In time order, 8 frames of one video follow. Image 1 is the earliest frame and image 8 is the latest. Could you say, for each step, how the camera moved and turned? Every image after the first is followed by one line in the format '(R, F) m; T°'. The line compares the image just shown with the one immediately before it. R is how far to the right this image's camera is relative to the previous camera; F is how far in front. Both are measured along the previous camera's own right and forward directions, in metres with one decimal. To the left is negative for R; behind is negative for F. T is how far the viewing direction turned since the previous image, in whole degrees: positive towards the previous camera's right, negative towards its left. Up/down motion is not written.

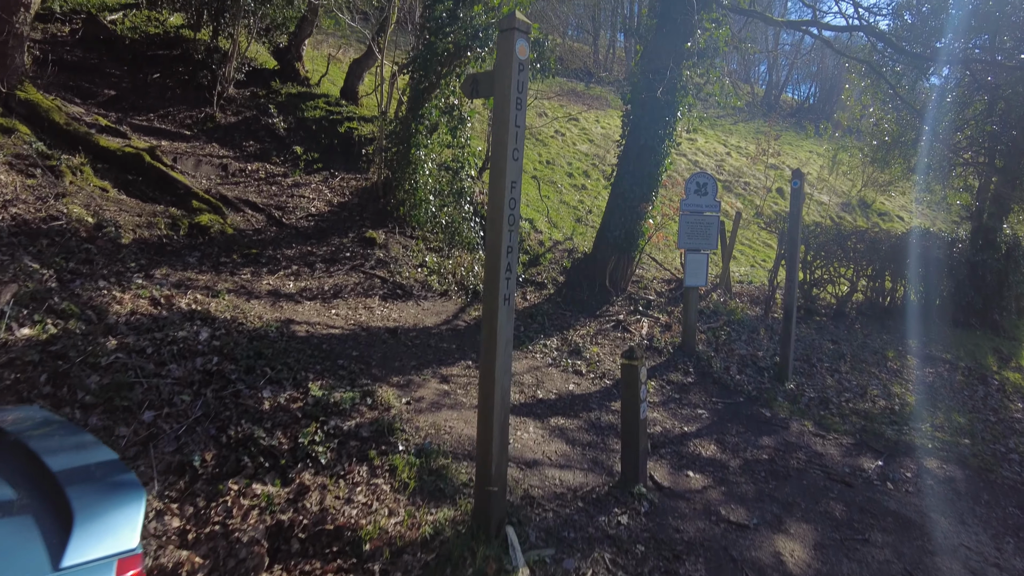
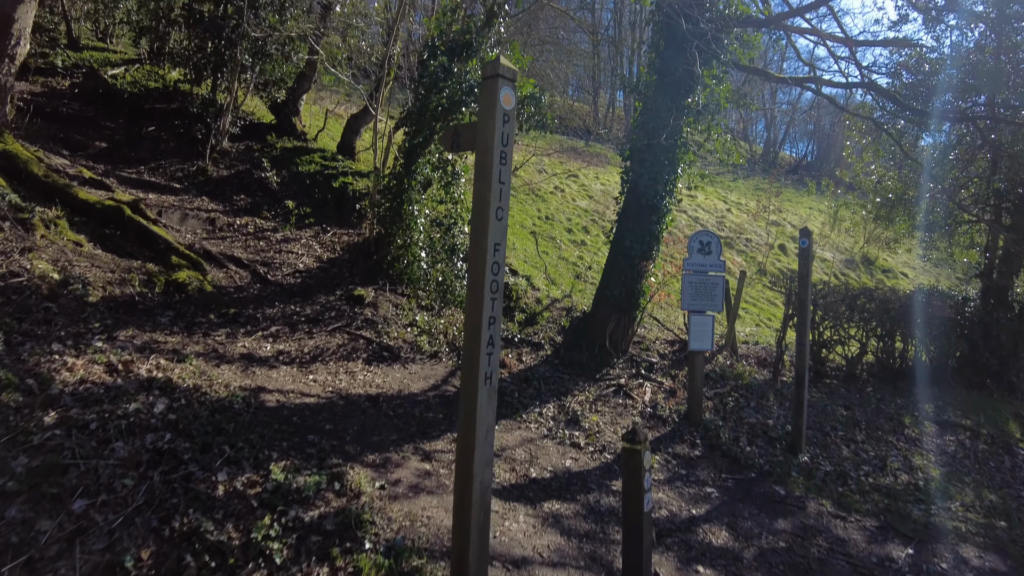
(+0.1, +0.5) m; 0°
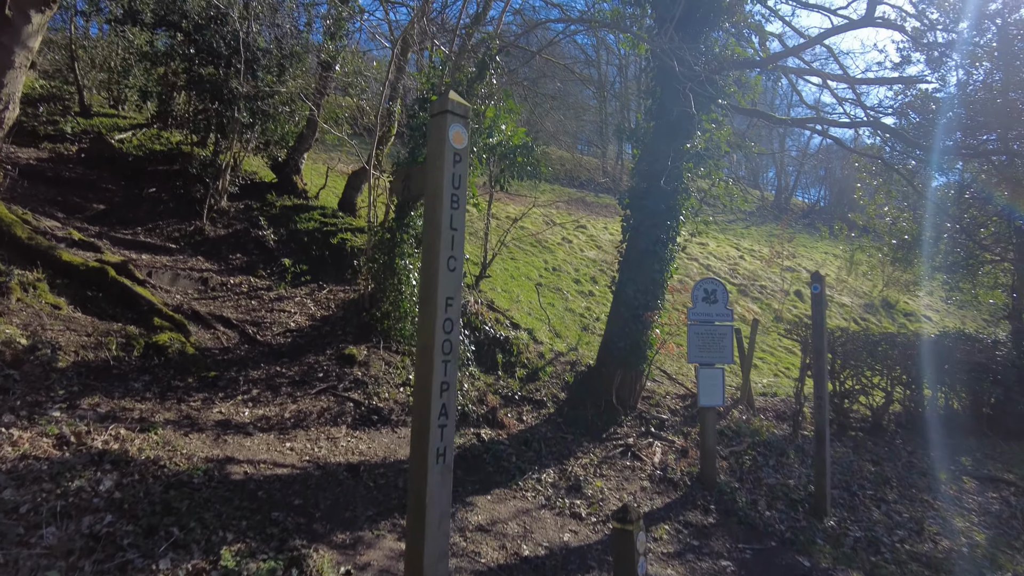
(+0.3, +0.4) m; -1°
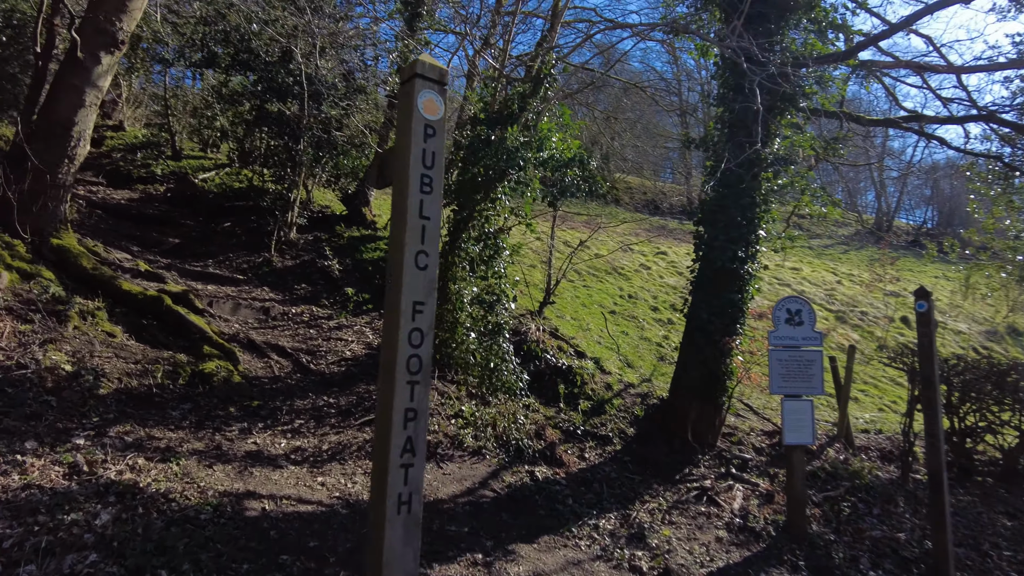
(+0.4, +0.6) m; -8°
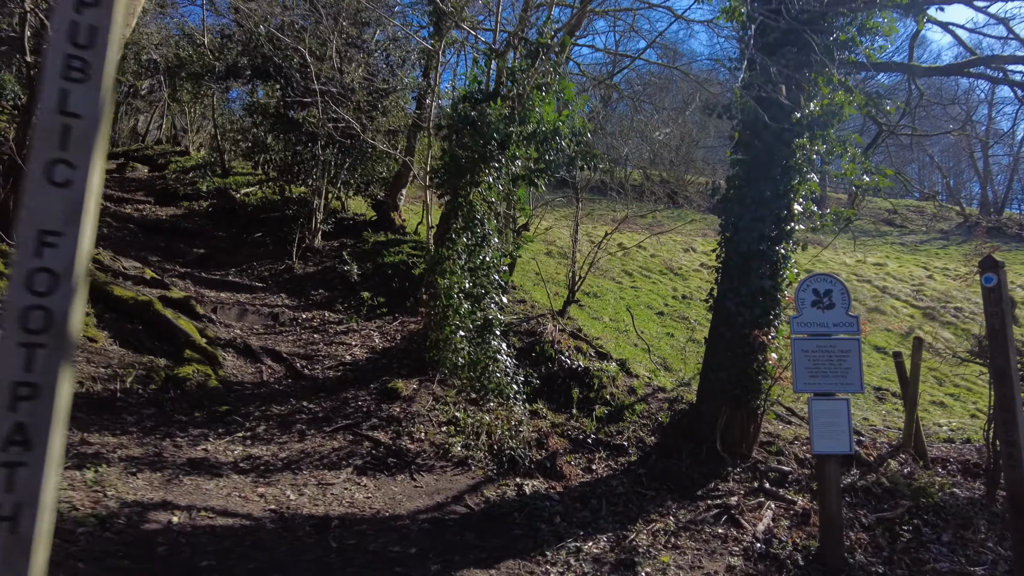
(+1.0, +0.9) m; -7°
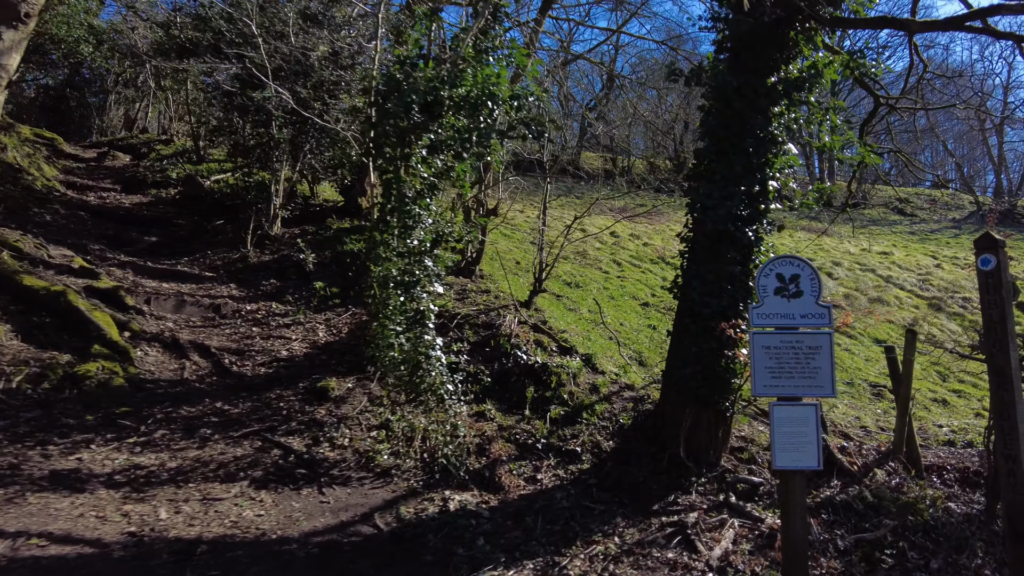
(+0.7, +0.8) m; -1°
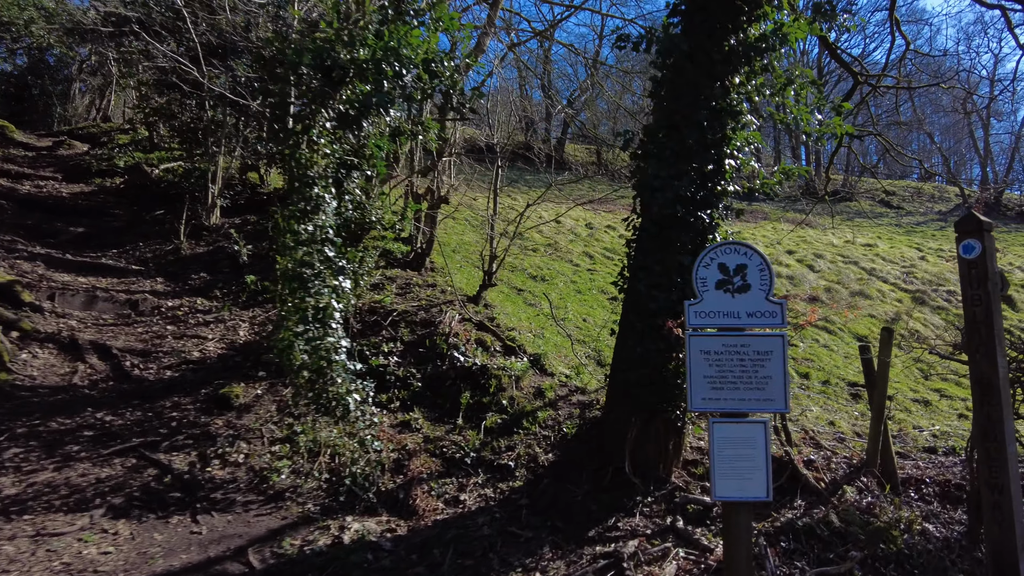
(+0.6, +0.8) m; +1°
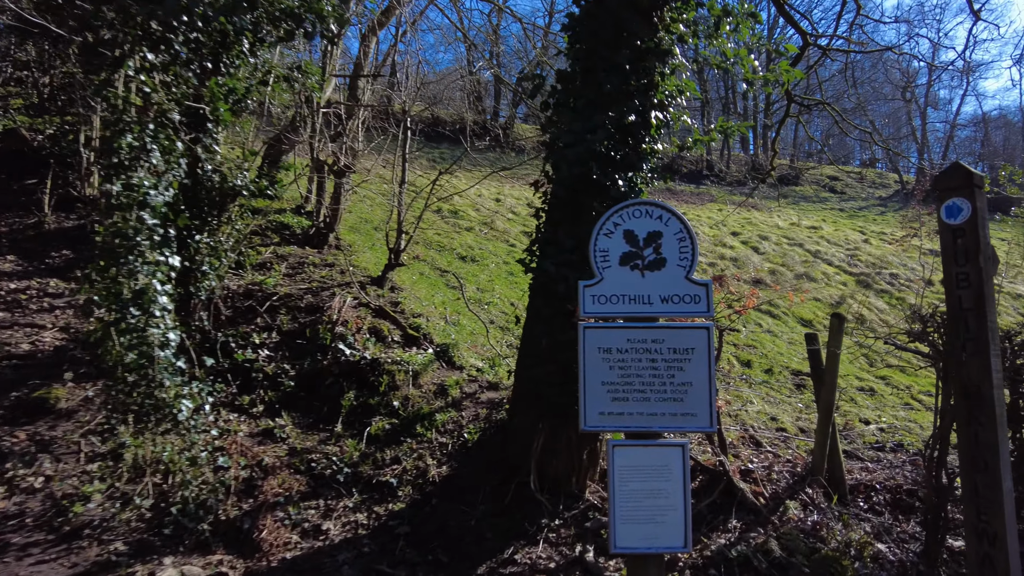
(+0.5, +1.0) m; +4°
